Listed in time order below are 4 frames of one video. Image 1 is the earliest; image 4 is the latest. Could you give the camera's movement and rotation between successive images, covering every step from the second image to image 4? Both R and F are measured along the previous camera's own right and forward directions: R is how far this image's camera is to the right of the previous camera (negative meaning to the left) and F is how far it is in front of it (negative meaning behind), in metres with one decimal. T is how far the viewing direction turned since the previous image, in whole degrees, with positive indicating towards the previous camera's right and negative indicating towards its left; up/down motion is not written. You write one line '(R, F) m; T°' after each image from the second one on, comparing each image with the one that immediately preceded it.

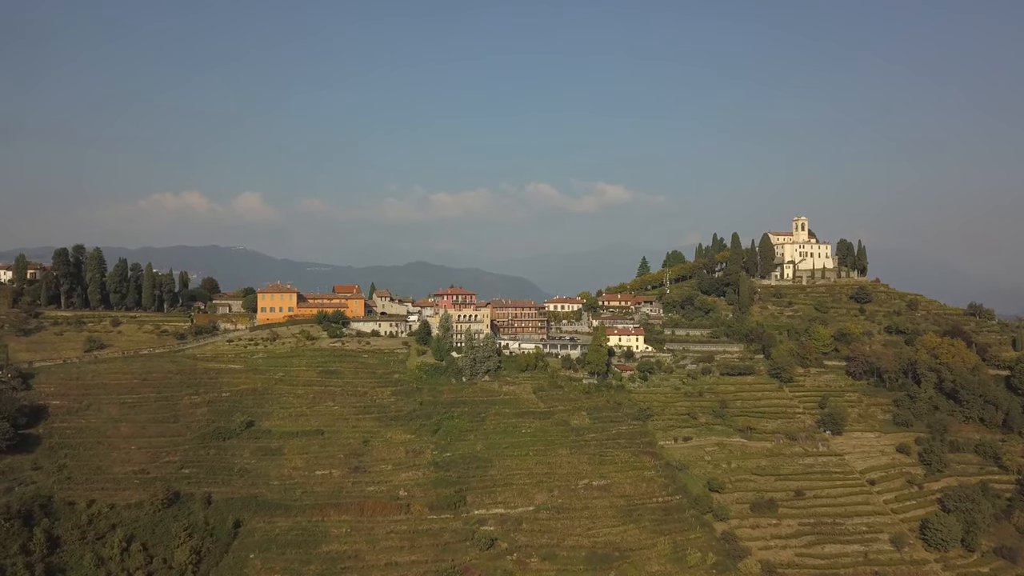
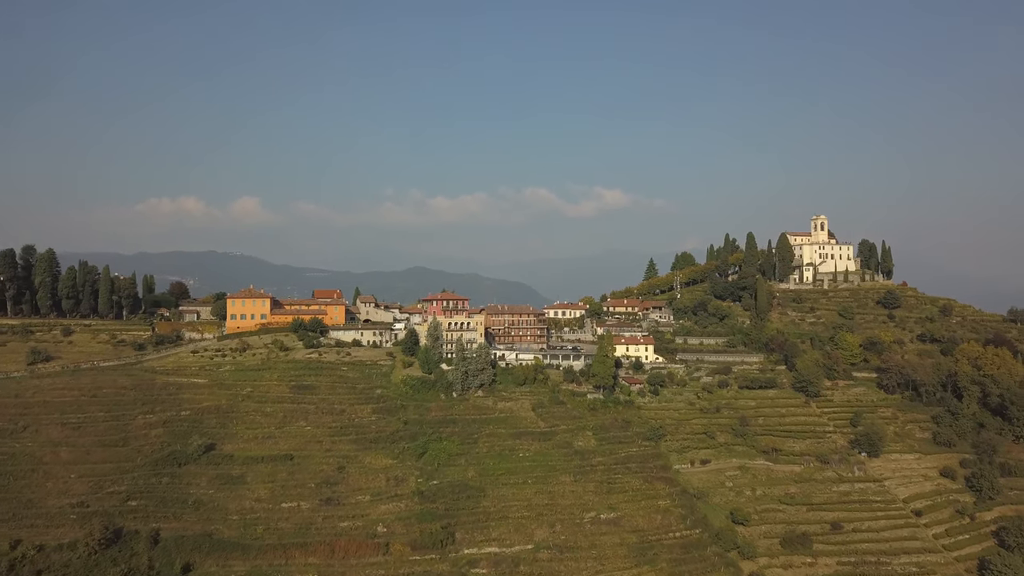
(+0.1, +4.6) m; 0°
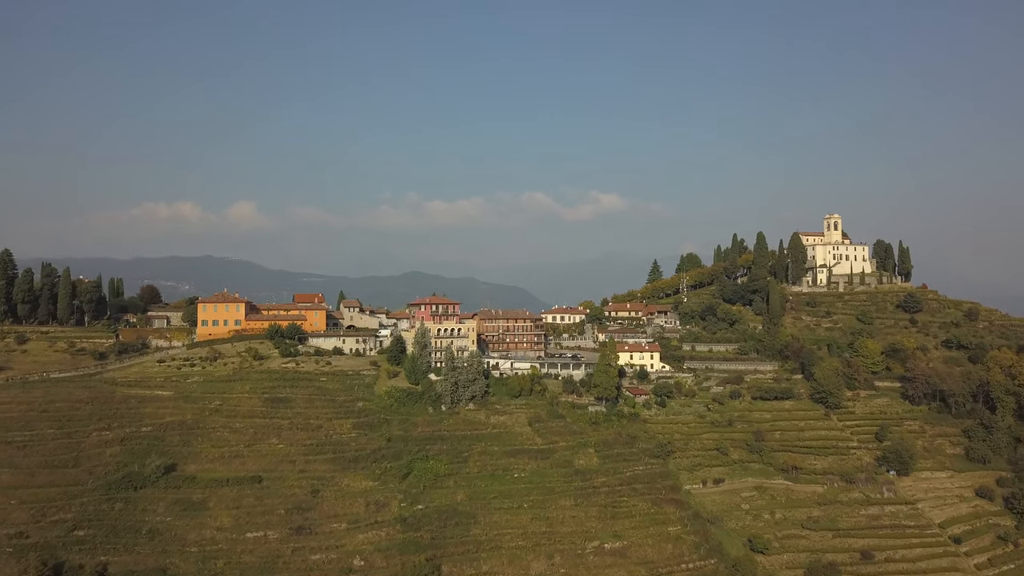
(+0.2, +3.3) m; 0°
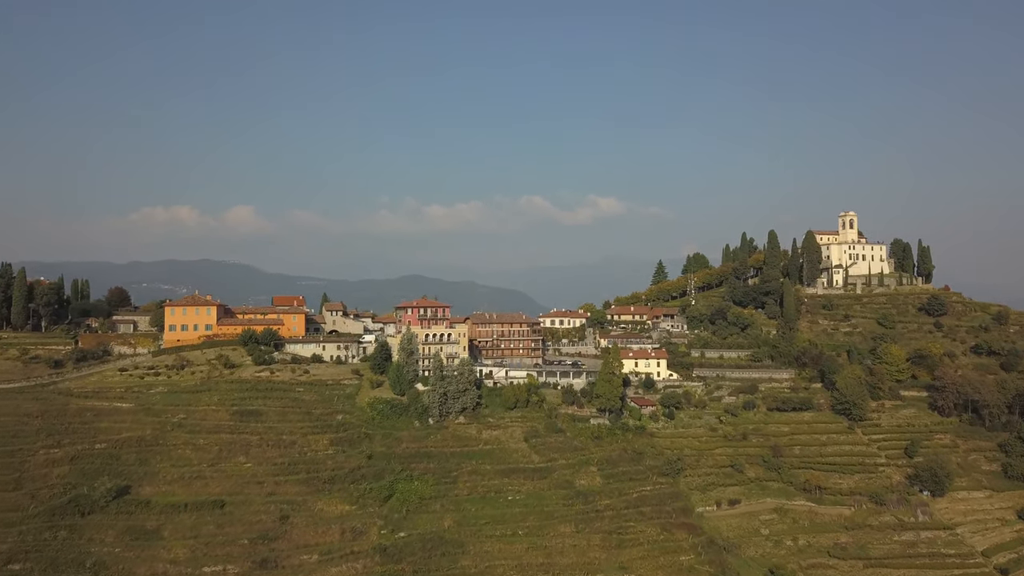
(+0.2, +3.2) m; 0°
